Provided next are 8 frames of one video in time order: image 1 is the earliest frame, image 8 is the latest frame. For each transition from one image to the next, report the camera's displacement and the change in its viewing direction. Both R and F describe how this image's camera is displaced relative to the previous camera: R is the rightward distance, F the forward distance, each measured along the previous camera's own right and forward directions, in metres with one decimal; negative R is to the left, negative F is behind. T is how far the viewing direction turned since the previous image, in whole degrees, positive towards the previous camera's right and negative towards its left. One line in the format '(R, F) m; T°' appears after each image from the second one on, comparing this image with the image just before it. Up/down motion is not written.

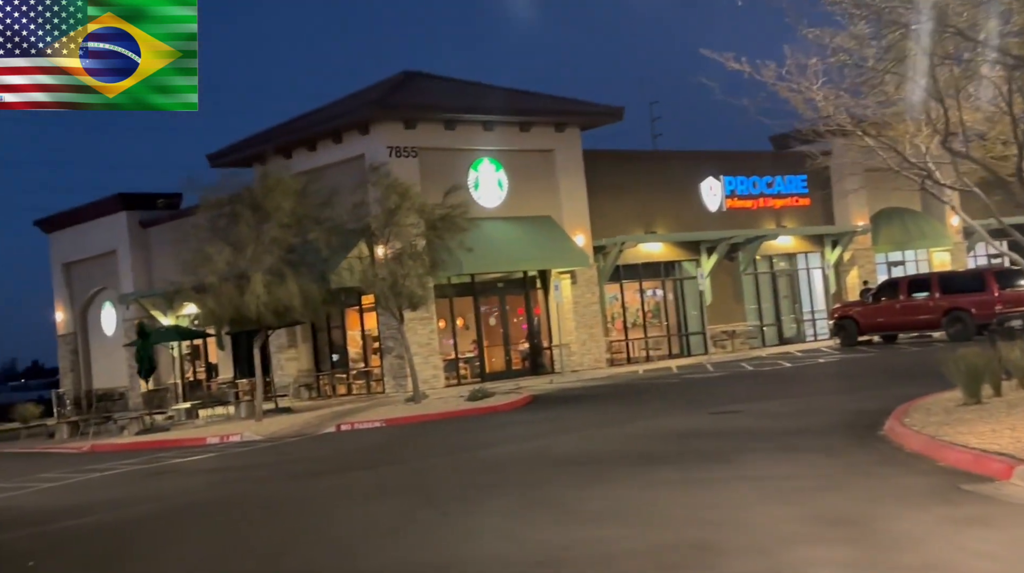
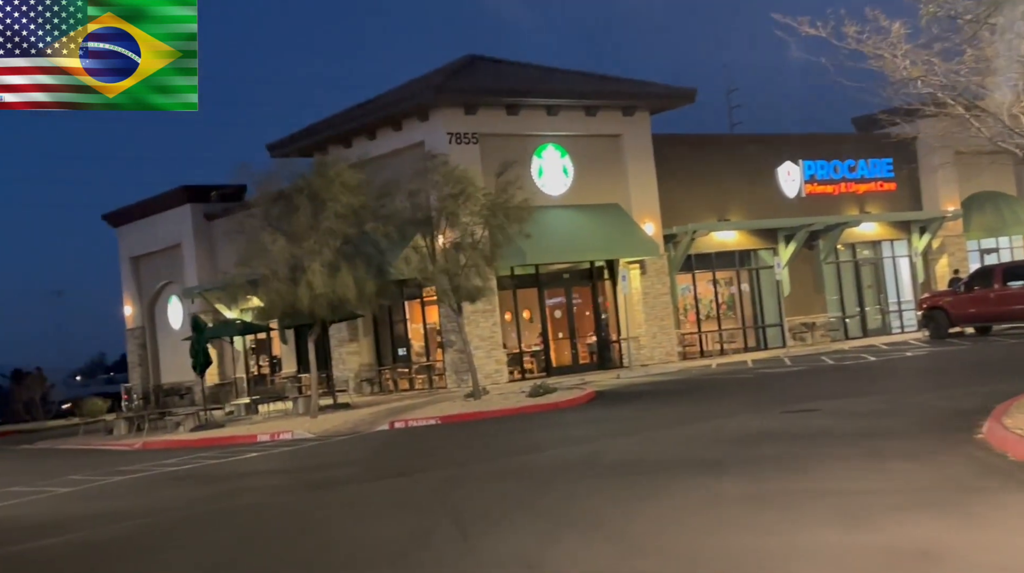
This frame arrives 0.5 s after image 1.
(+0.4, +1.4) m; -3°
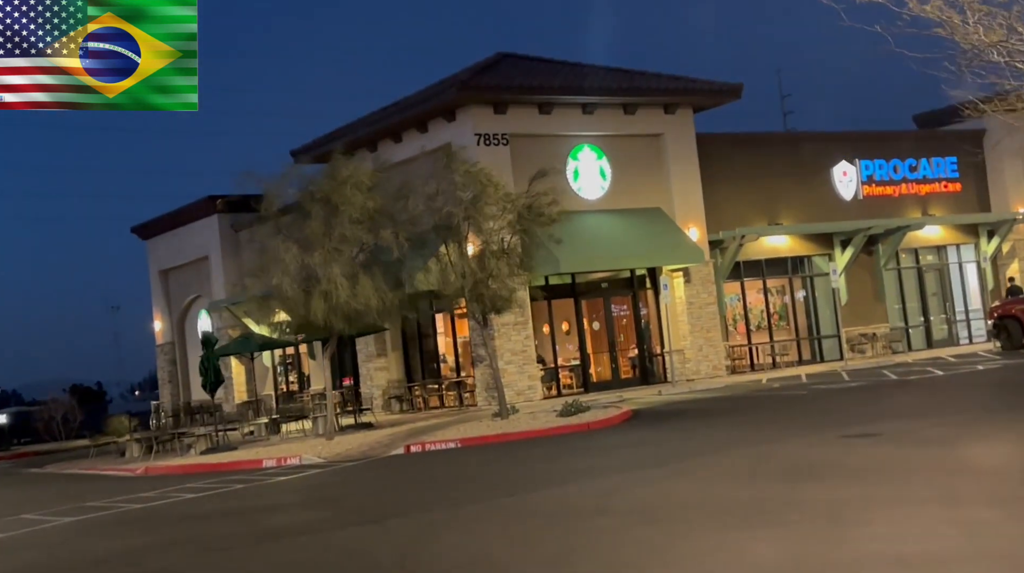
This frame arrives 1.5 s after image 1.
(+0.5, +2.2) m; -2°
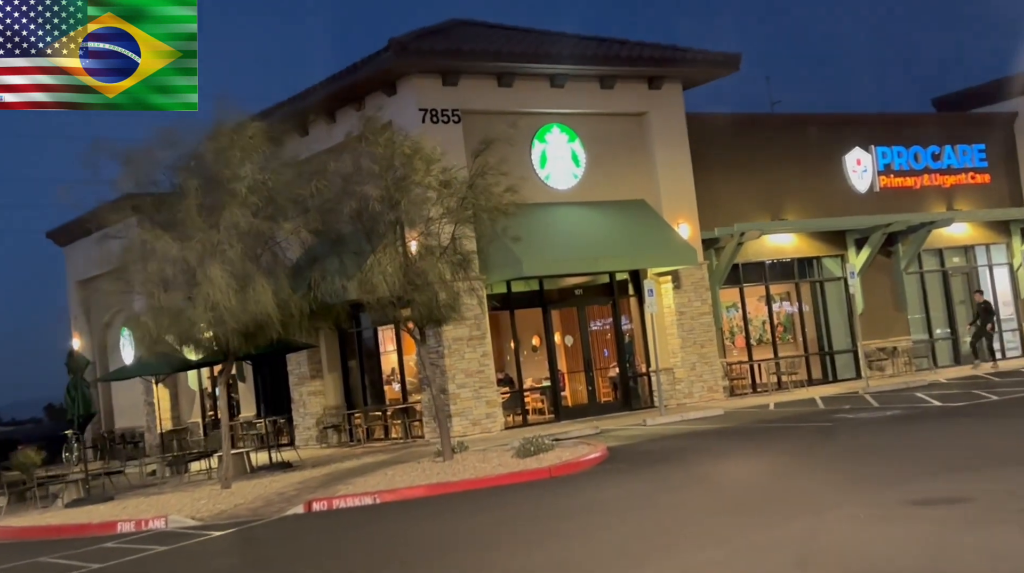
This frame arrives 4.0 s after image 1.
(+0.7, +5.6) m; 0°
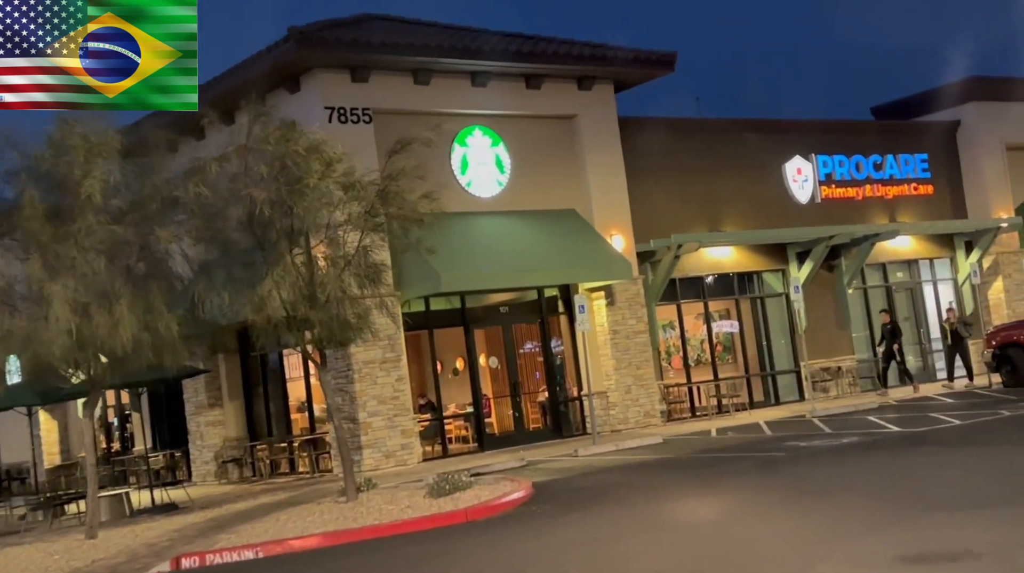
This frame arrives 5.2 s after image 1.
(+0.2, +2.4) m; +3°
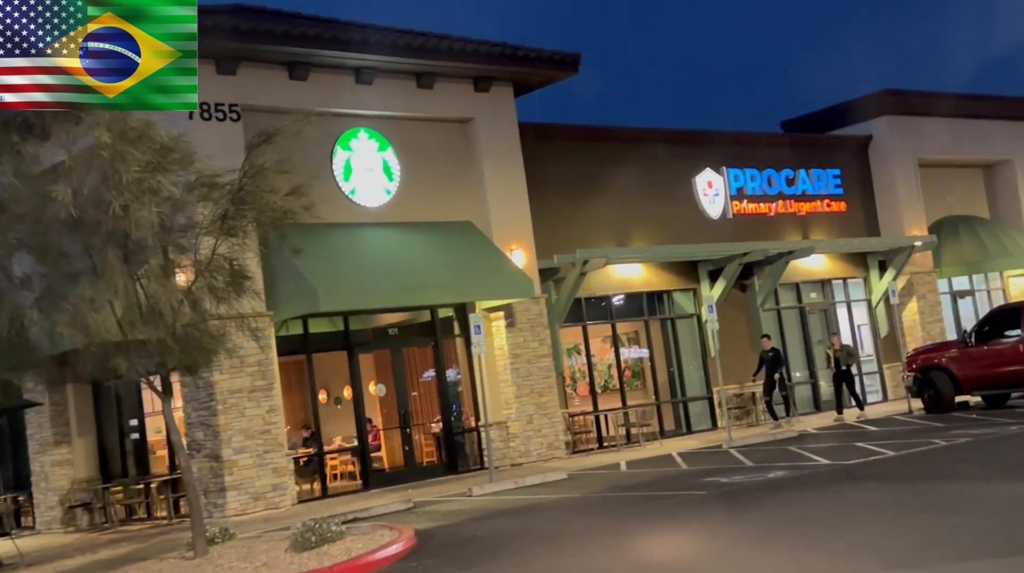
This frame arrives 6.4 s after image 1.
(+0.2, +2.4) m; +4°
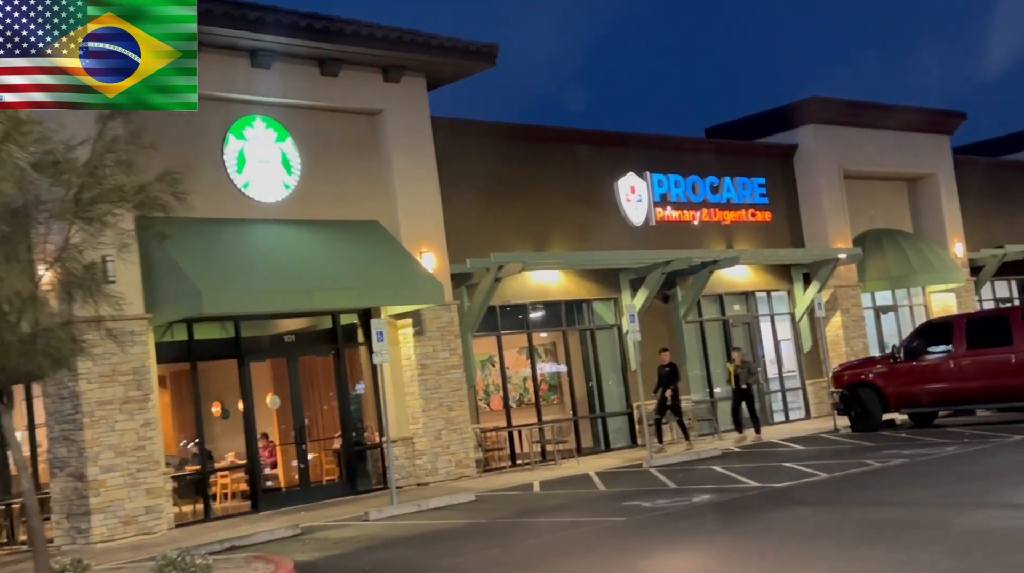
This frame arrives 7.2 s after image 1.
(+0.2, +1.7) m; +3°
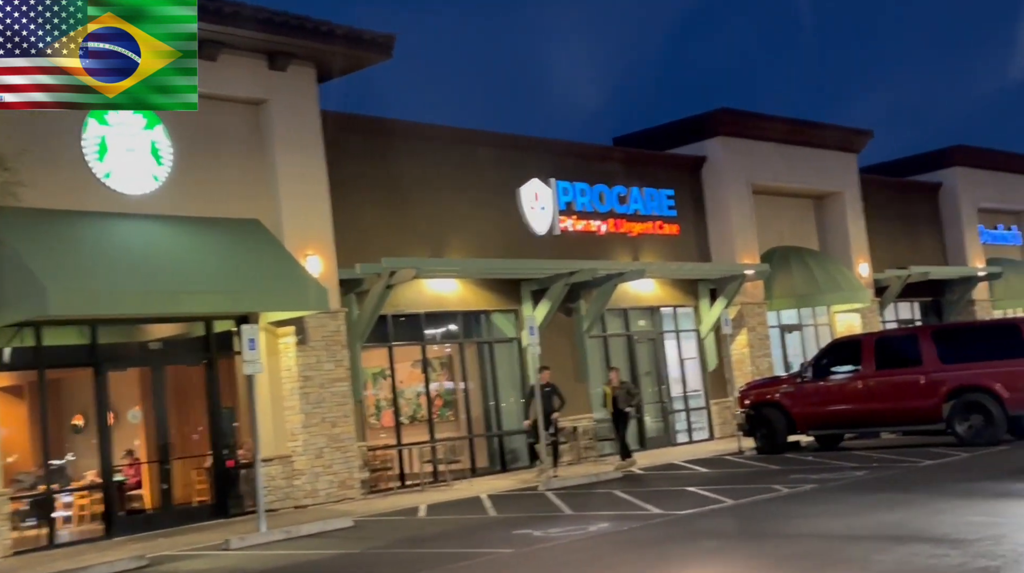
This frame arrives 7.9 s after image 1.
(+0.2, +1.6) m; +4°
